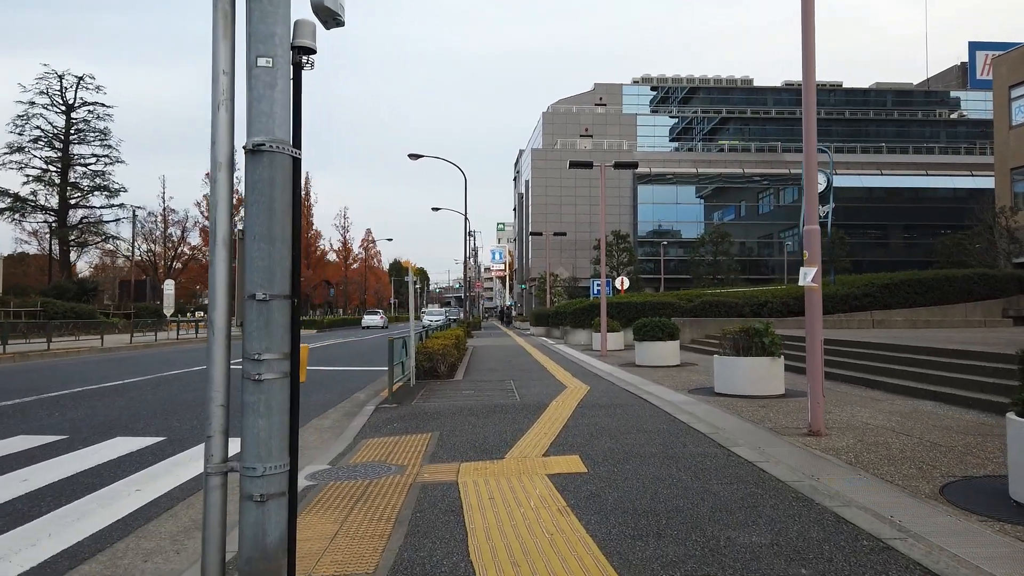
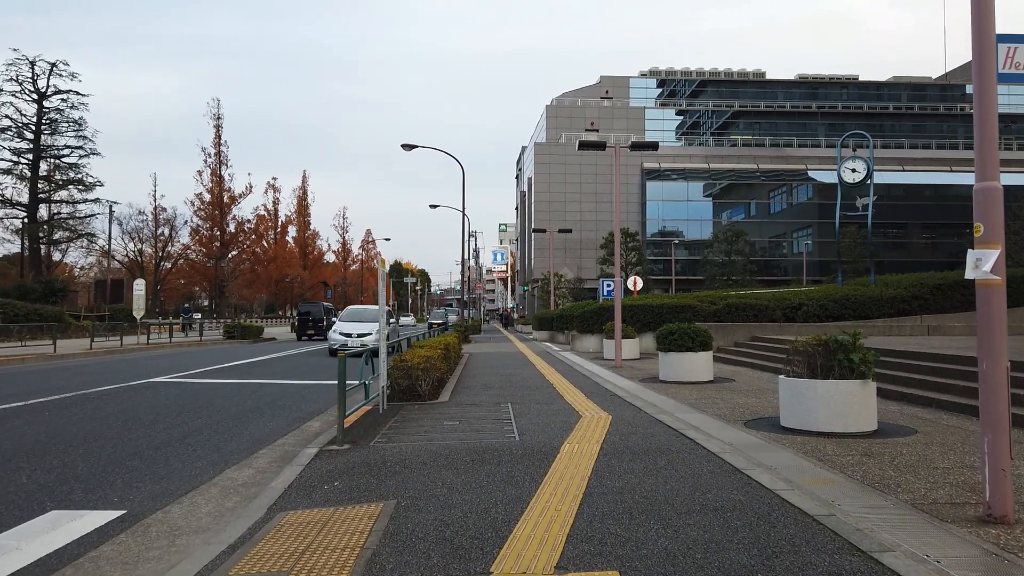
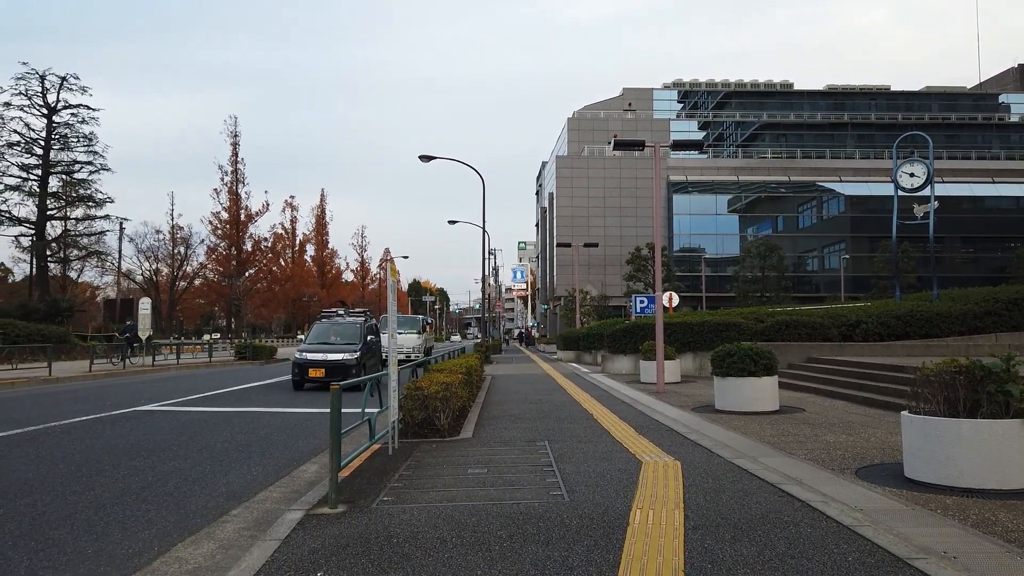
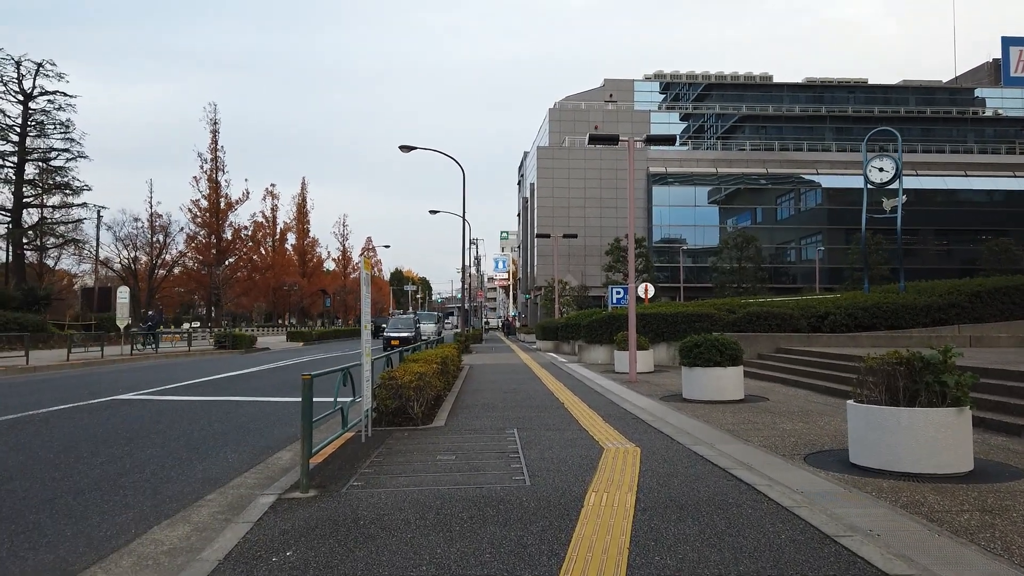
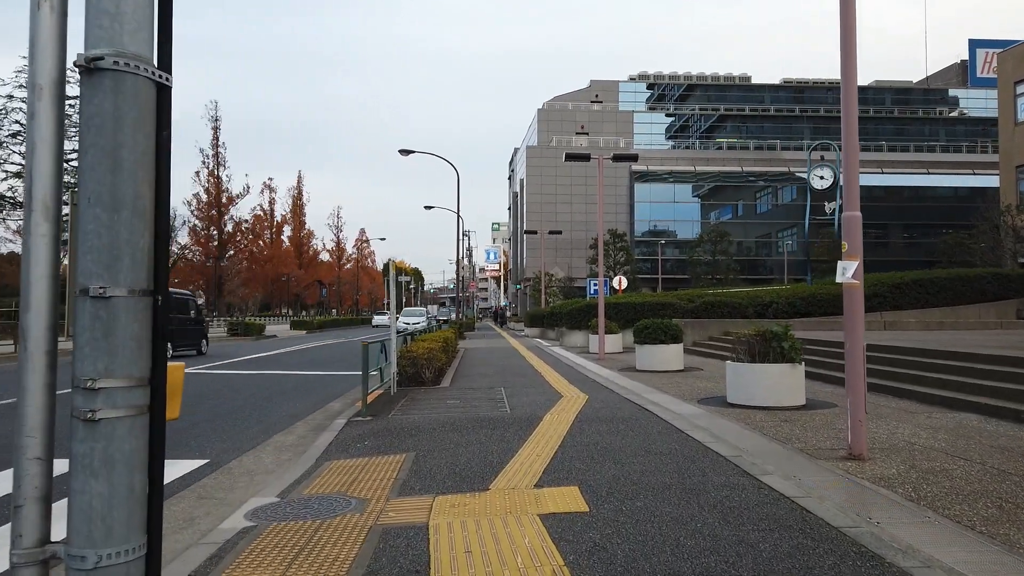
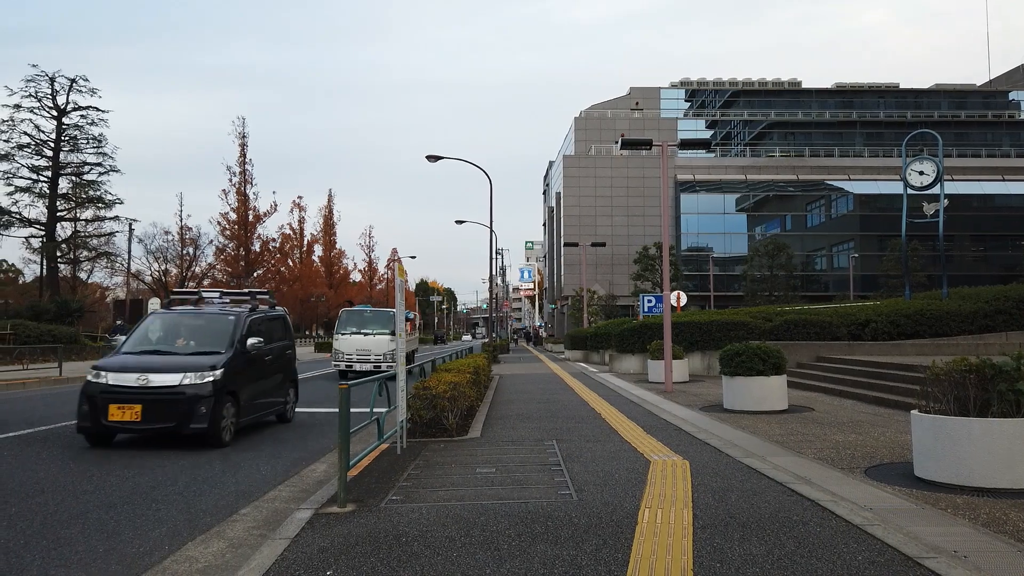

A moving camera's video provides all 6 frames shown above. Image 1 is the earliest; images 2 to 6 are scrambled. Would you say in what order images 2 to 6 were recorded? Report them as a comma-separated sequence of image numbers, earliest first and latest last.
5, 2, 4, 3, 6
